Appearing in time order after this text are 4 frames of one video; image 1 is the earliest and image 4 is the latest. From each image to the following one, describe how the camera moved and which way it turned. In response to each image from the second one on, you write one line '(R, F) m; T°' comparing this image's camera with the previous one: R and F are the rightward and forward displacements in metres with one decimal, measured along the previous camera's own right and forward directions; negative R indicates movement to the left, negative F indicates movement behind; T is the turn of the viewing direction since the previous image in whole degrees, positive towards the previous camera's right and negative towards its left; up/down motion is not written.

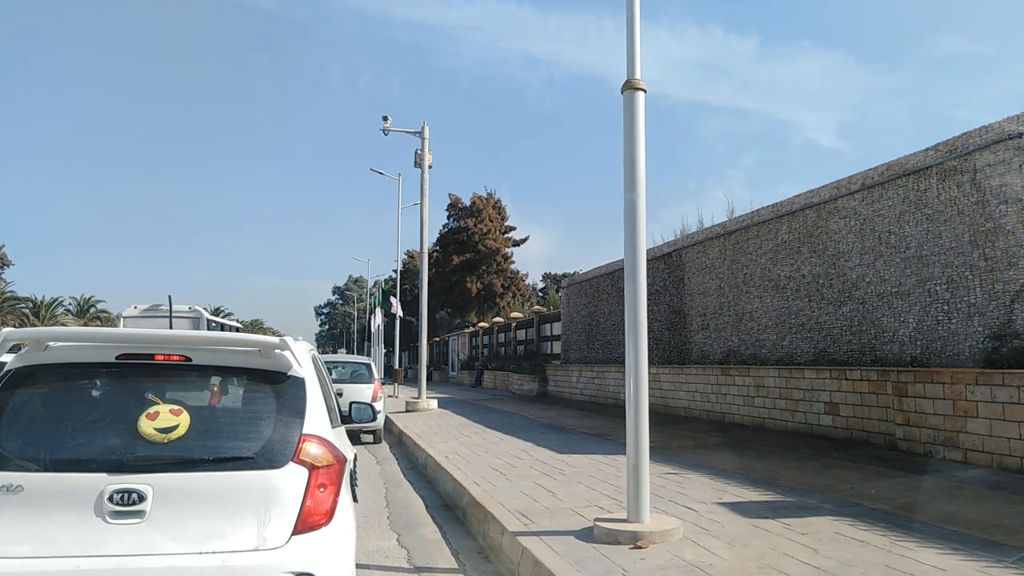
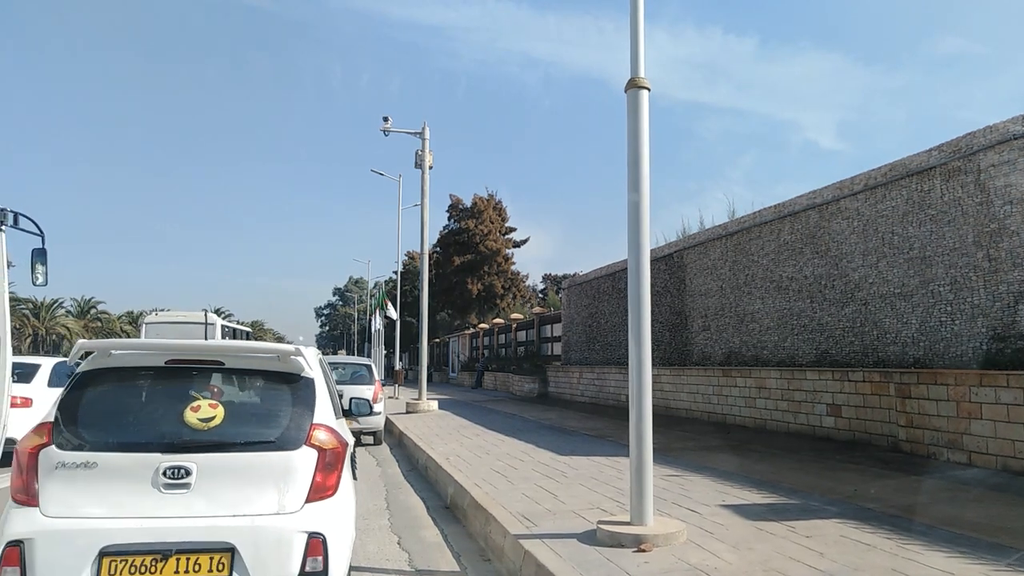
(0.0, 0.0) m; 0°
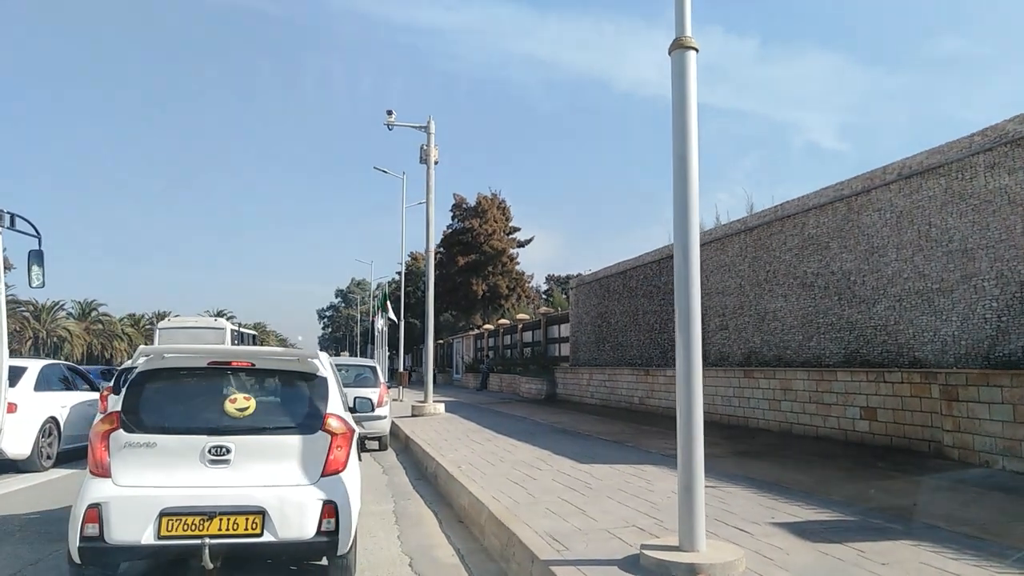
(-0.1, +0.6) m; 0°
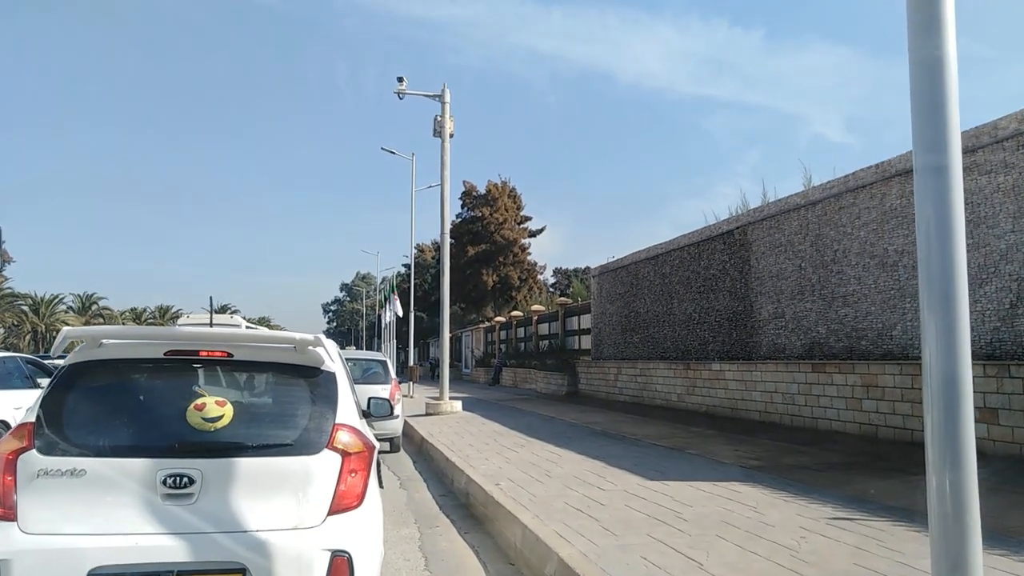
(-0.4, +1.7) m; 0°
